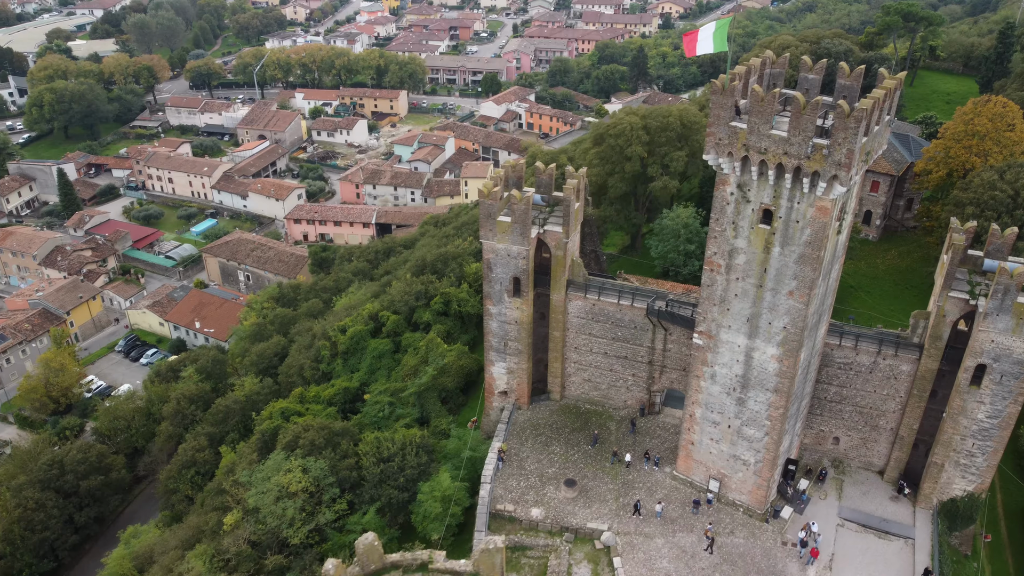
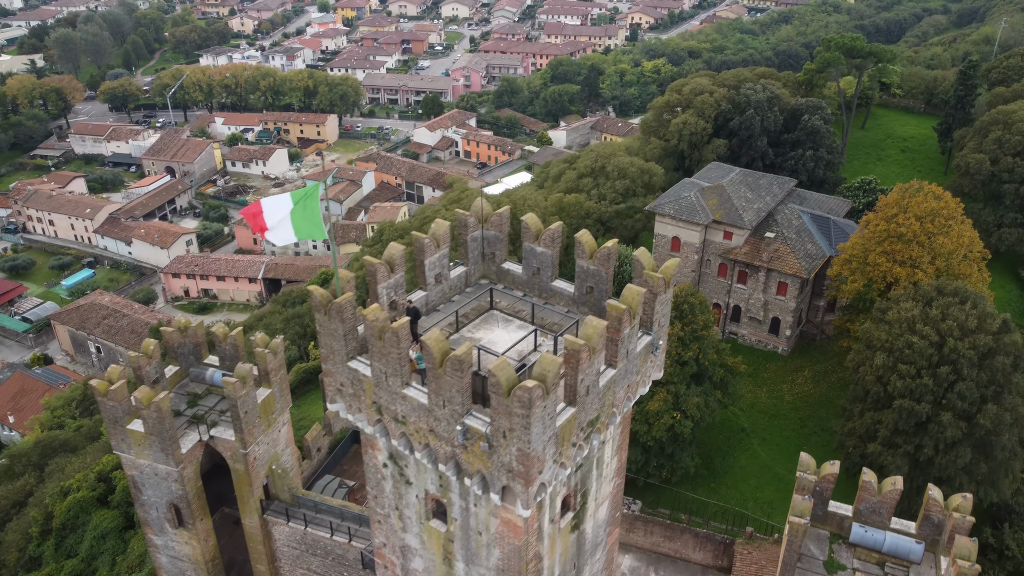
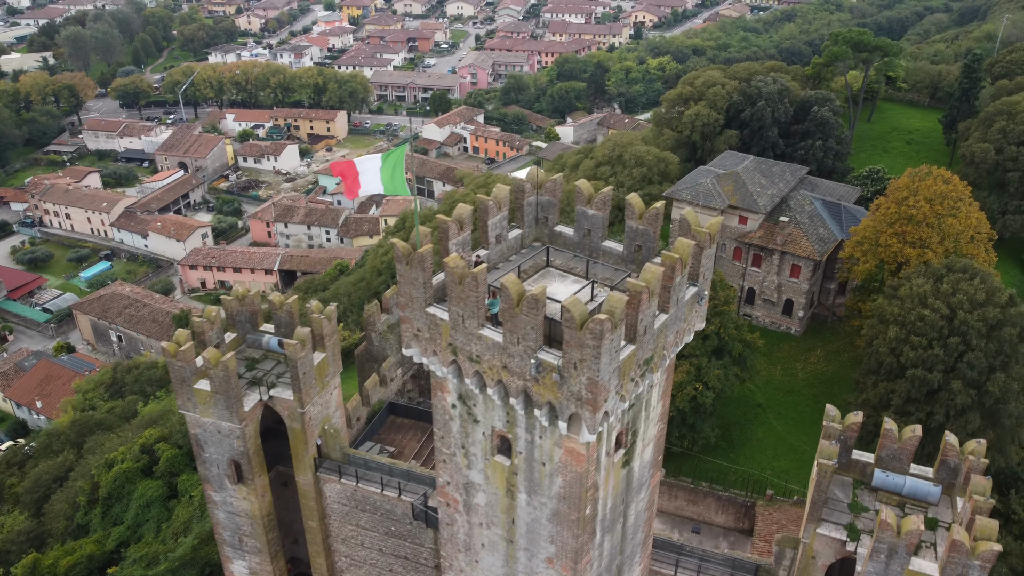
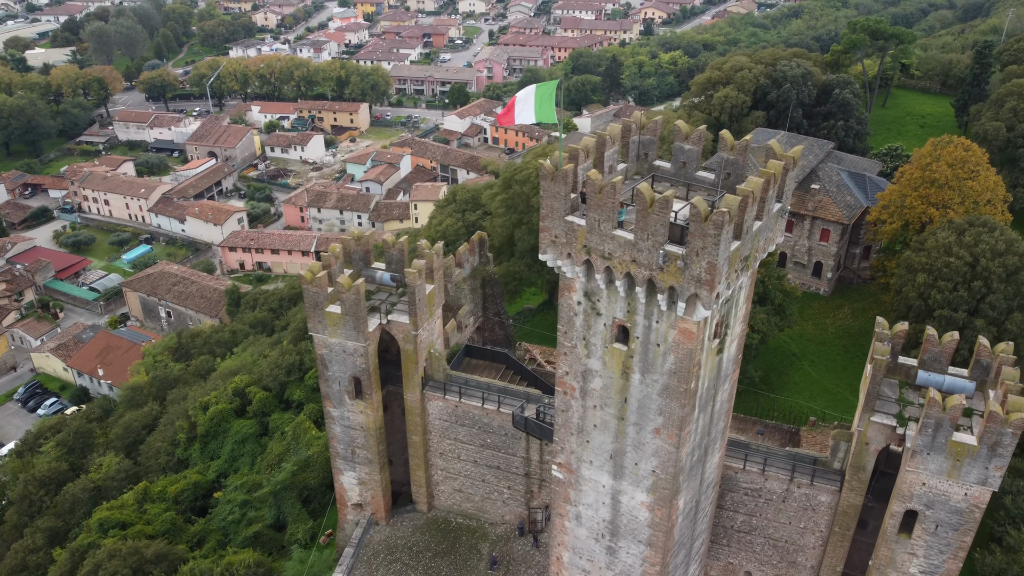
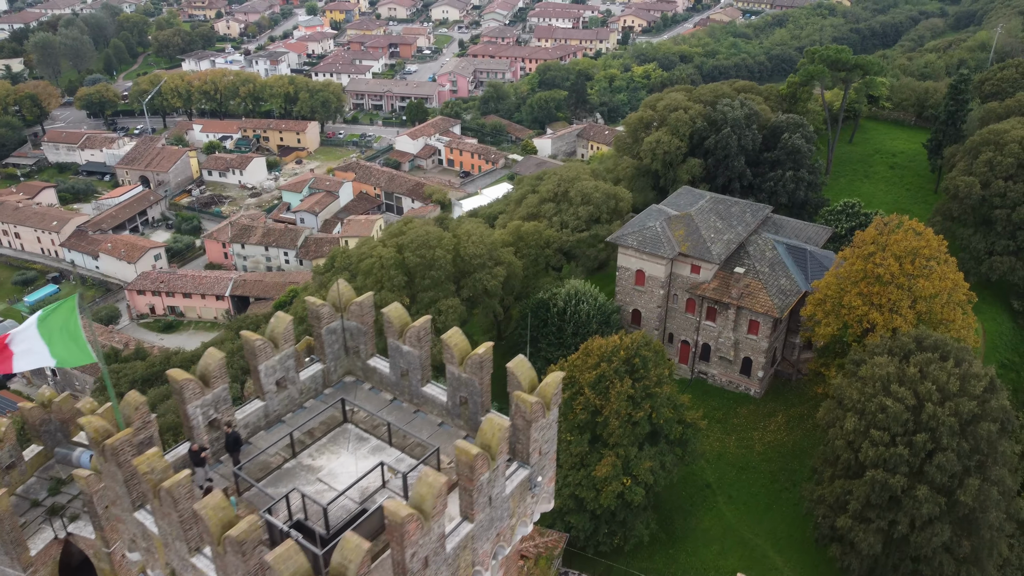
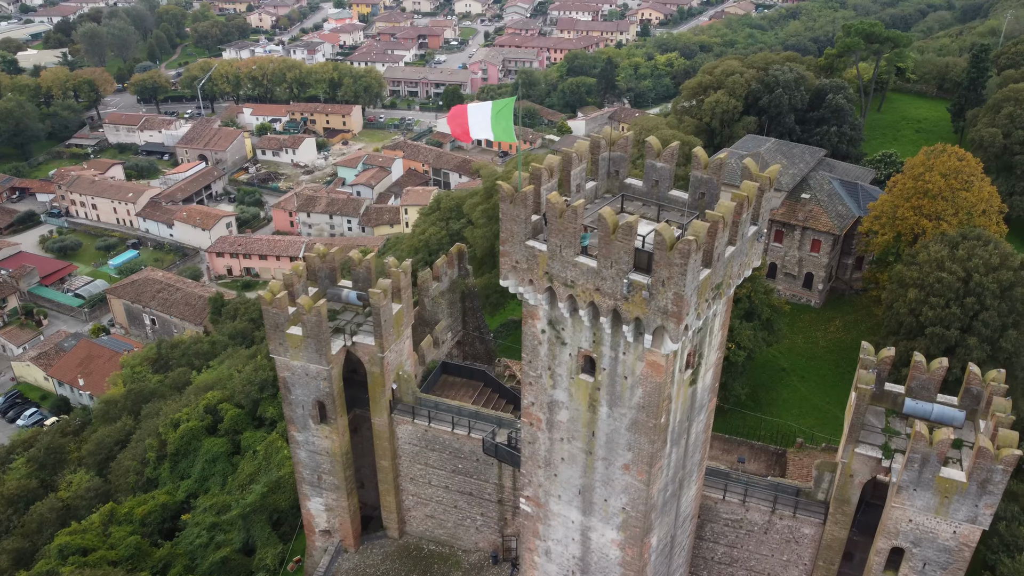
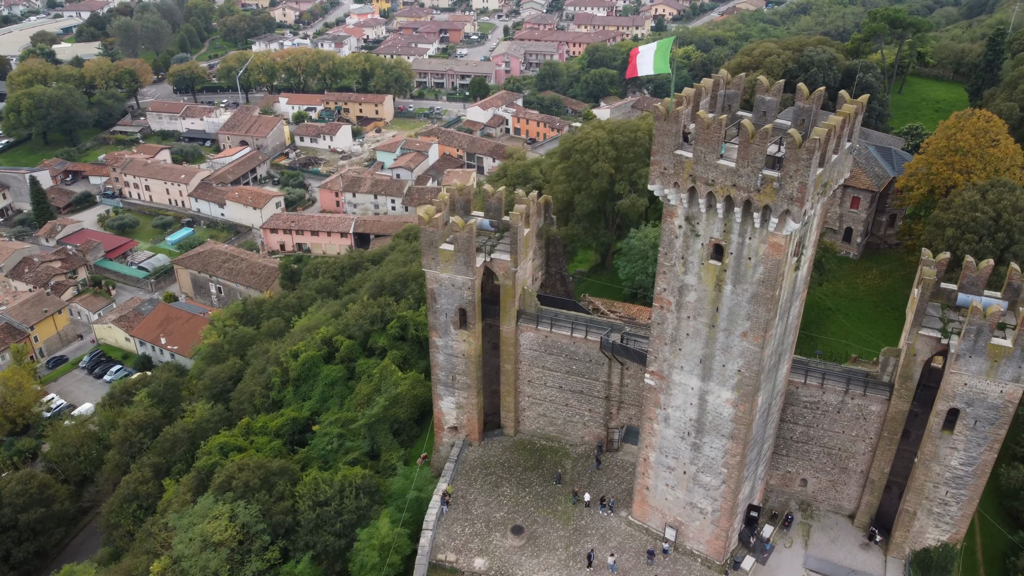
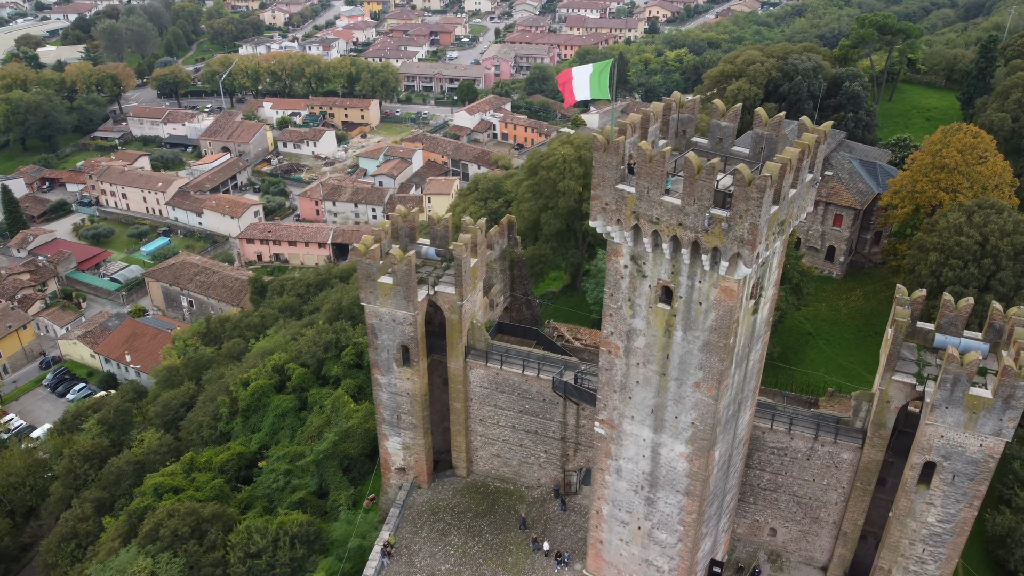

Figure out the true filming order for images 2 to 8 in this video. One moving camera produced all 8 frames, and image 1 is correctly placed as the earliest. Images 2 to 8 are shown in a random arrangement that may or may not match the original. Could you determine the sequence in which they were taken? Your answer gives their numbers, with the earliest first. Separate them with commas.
7, 8, 4, 6, 3, 2, 5
